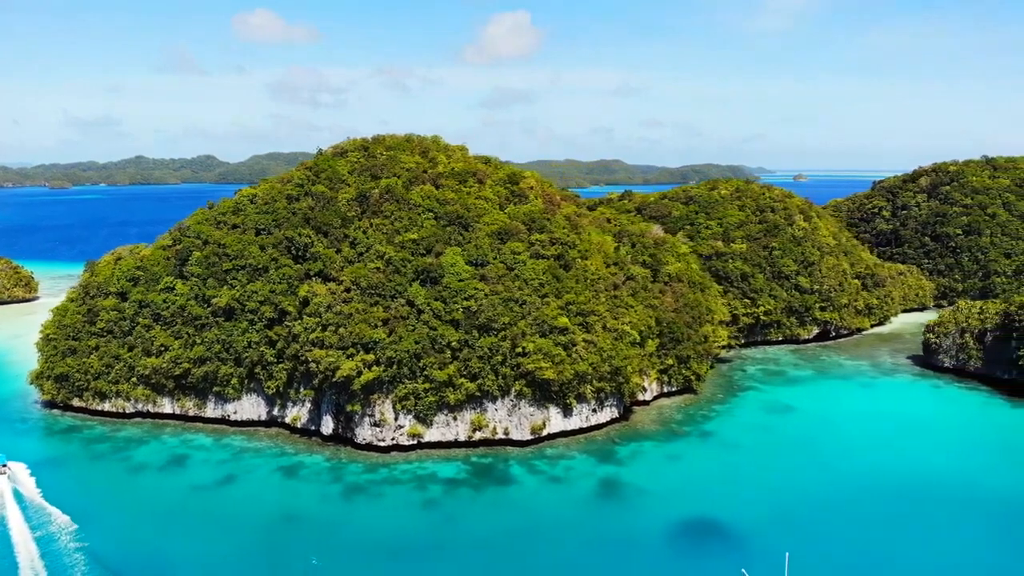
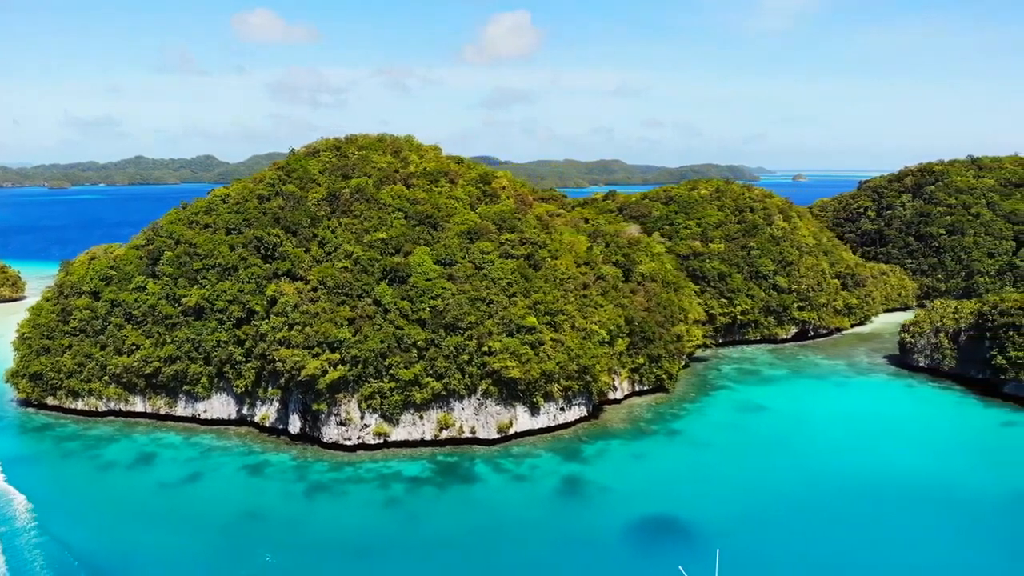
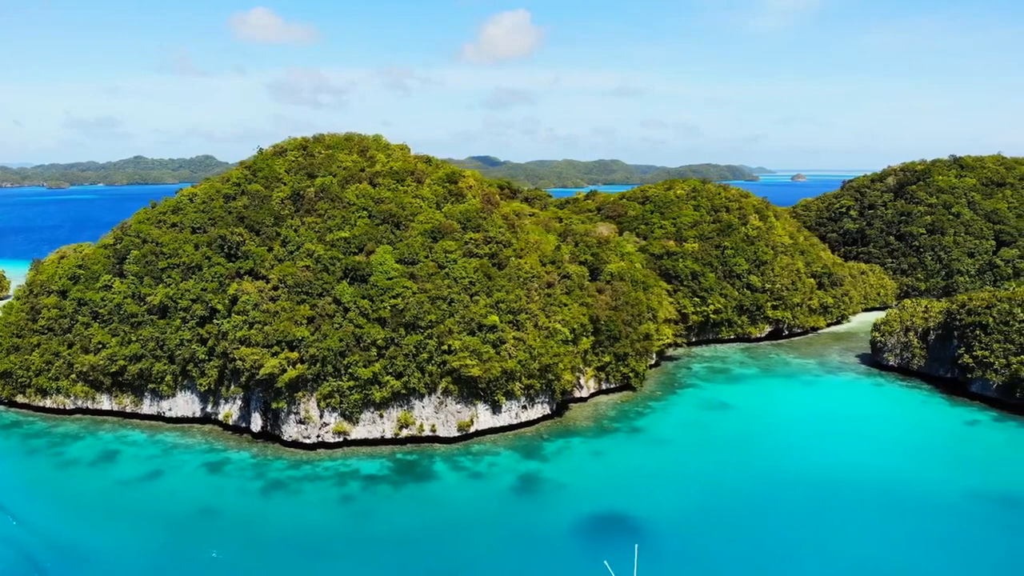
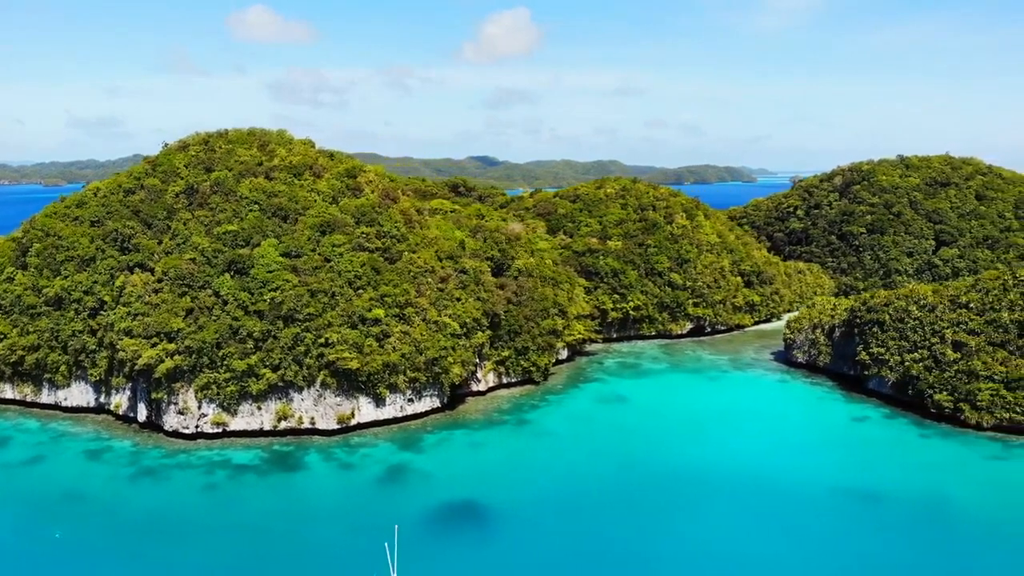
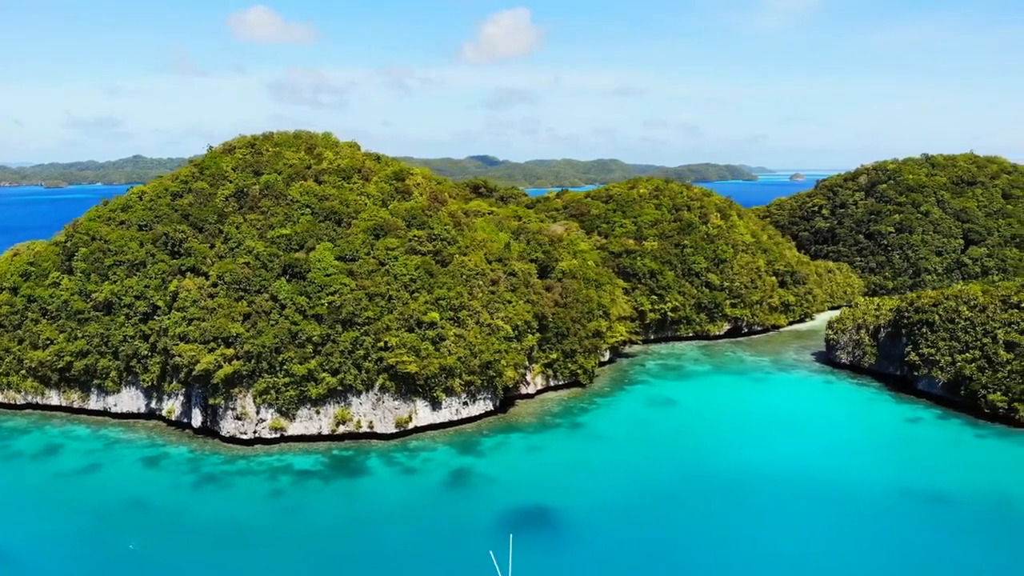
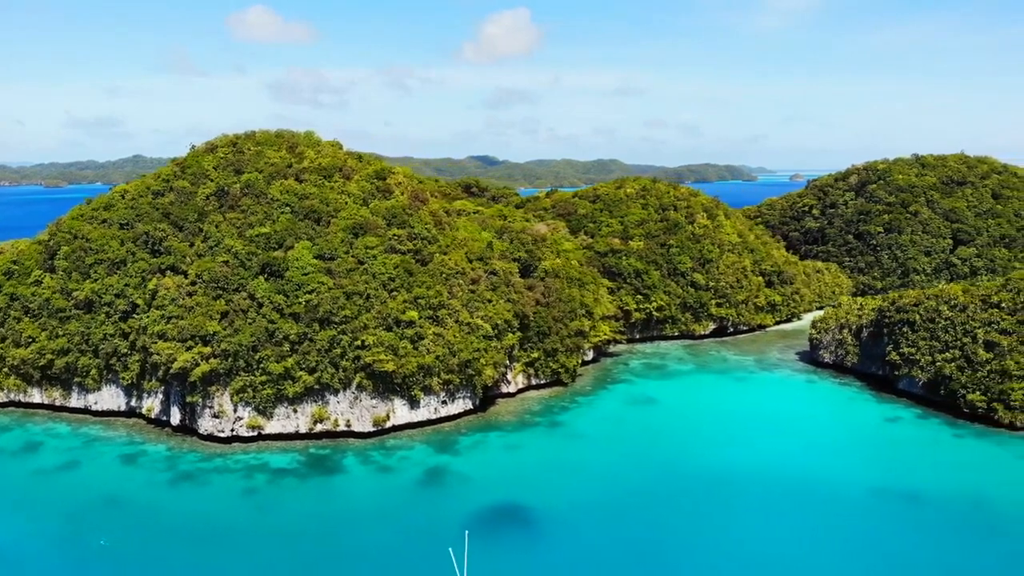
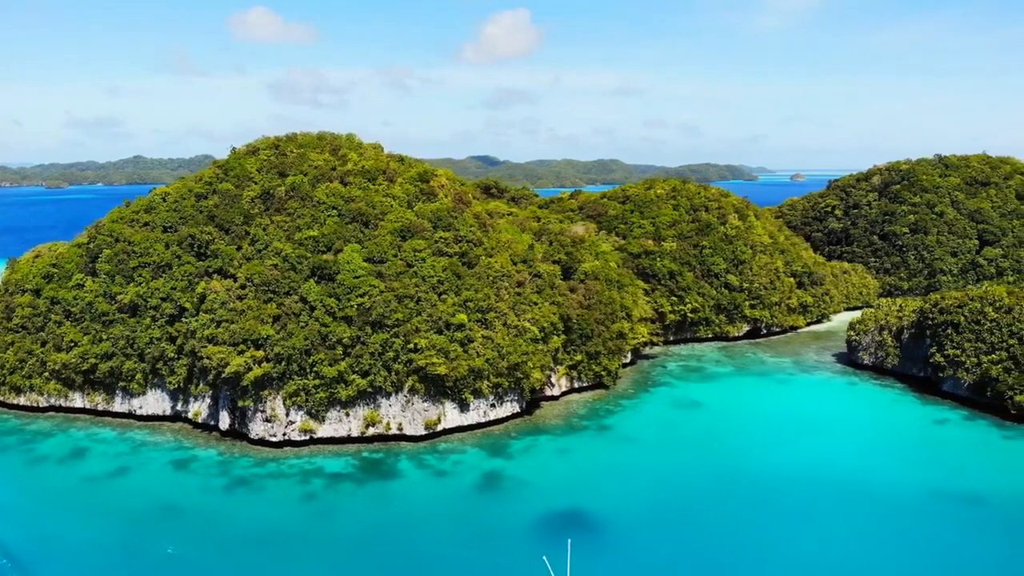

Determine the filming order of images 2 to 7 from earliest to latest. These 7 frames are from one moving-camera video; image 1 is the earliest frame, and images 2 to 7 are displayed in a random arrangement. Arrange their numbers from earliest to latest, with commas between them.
2, 3, 7, 5, 6, 4
